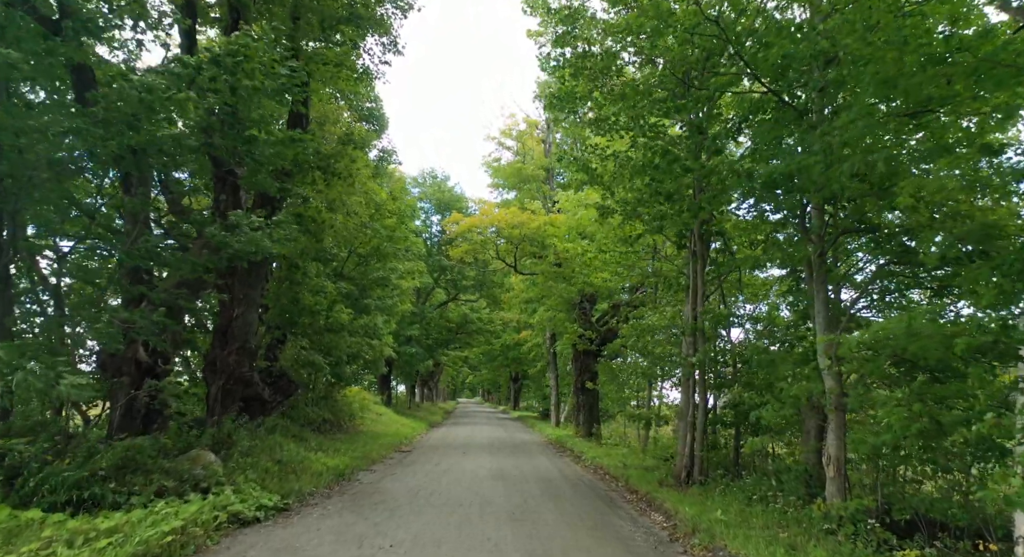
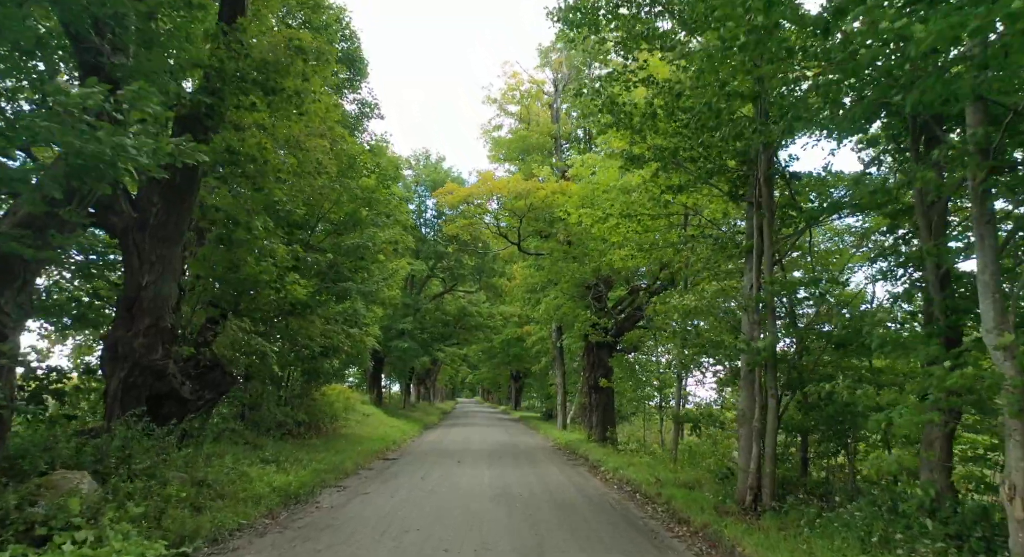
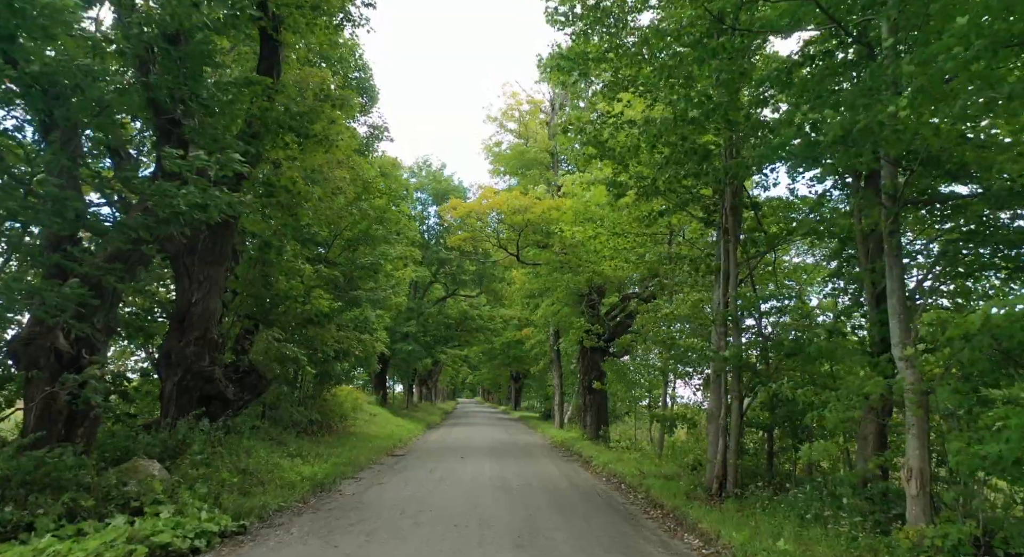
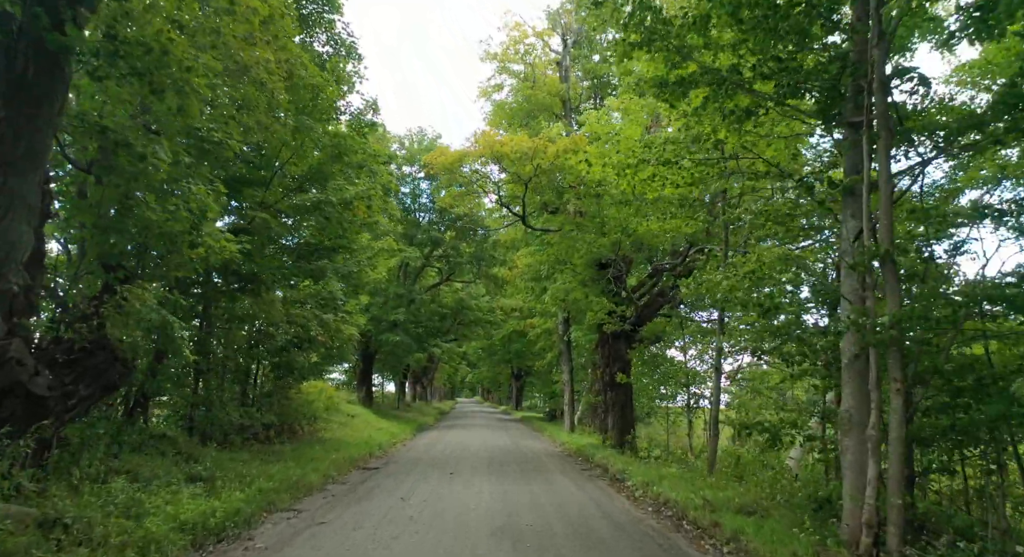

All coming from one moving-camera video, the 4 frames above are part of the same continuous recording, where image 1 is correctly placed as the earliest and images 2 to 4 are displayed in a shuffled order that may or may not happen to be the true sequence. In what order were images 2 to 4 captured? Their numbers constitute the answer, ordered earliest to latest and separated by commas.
3, 2, 4
